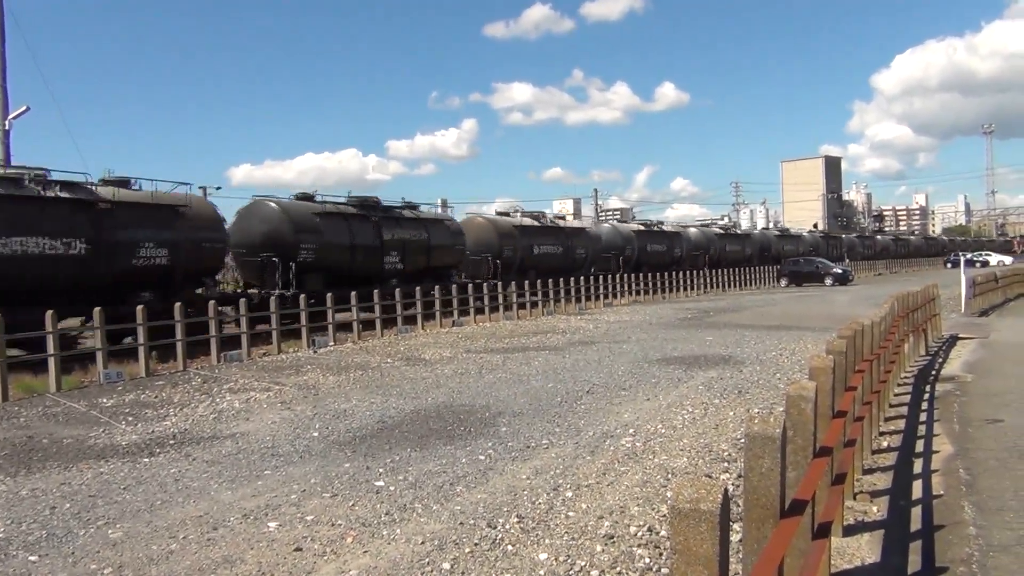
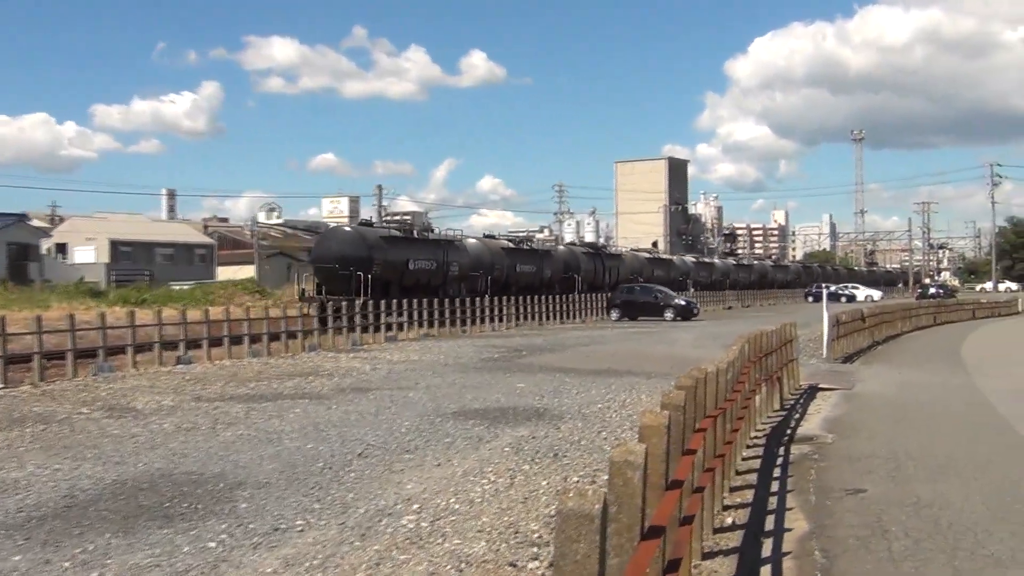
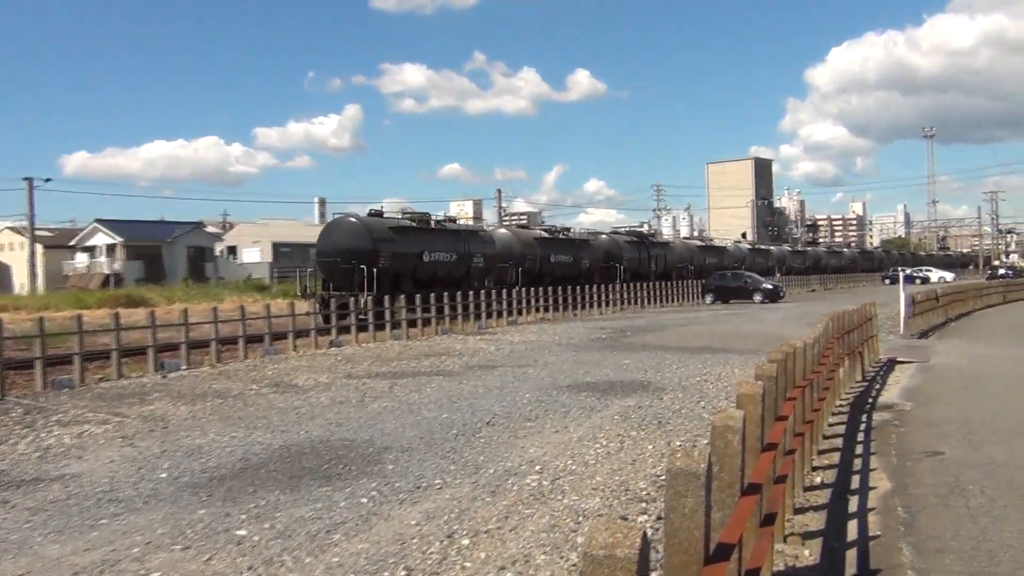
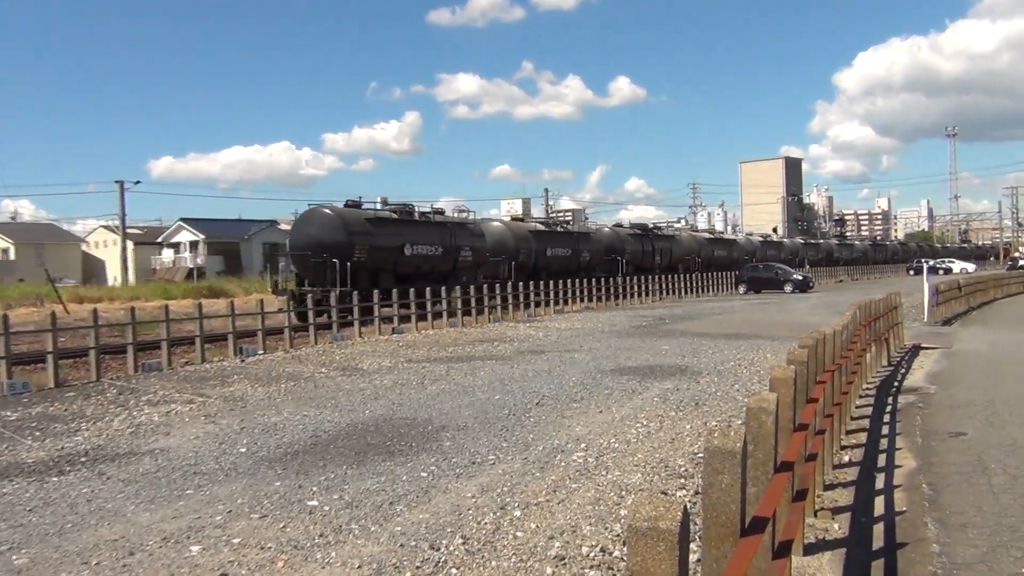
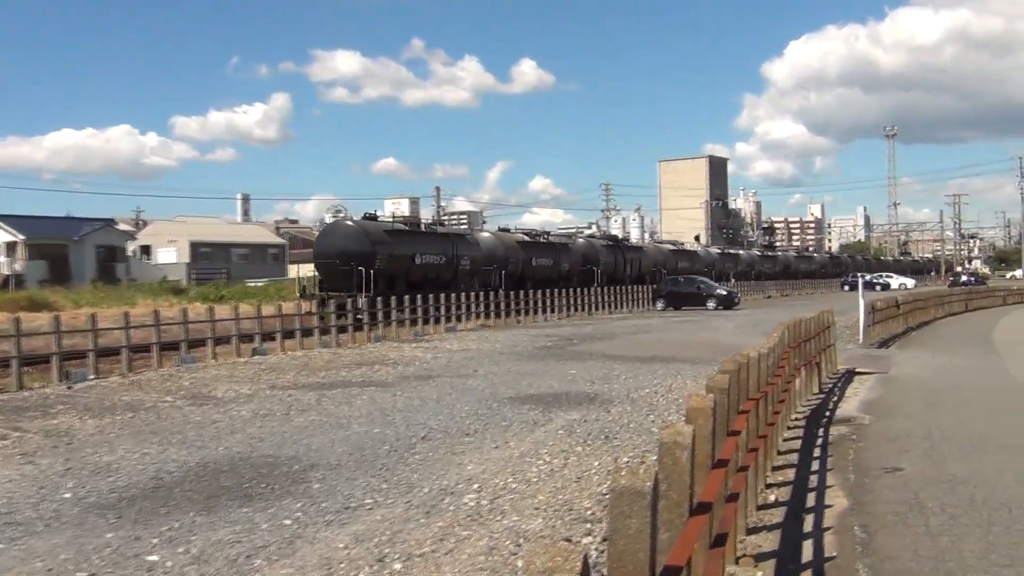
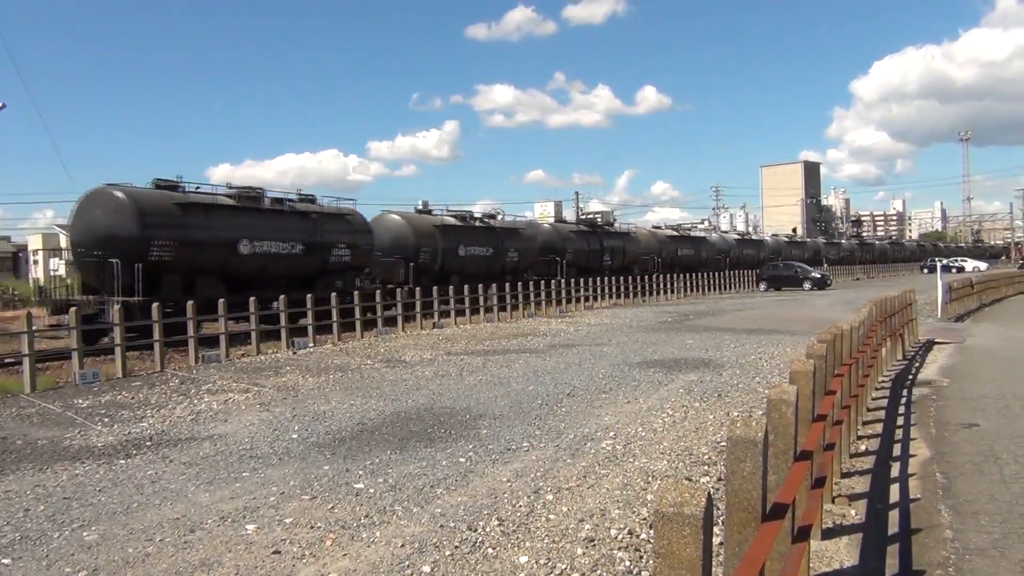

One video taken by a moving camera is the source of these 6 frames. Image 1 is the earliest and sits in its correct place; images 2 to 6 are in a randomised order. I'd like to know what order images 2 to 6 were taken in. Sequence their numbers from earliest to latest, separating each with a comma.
6, 4, 3, 5, 2
